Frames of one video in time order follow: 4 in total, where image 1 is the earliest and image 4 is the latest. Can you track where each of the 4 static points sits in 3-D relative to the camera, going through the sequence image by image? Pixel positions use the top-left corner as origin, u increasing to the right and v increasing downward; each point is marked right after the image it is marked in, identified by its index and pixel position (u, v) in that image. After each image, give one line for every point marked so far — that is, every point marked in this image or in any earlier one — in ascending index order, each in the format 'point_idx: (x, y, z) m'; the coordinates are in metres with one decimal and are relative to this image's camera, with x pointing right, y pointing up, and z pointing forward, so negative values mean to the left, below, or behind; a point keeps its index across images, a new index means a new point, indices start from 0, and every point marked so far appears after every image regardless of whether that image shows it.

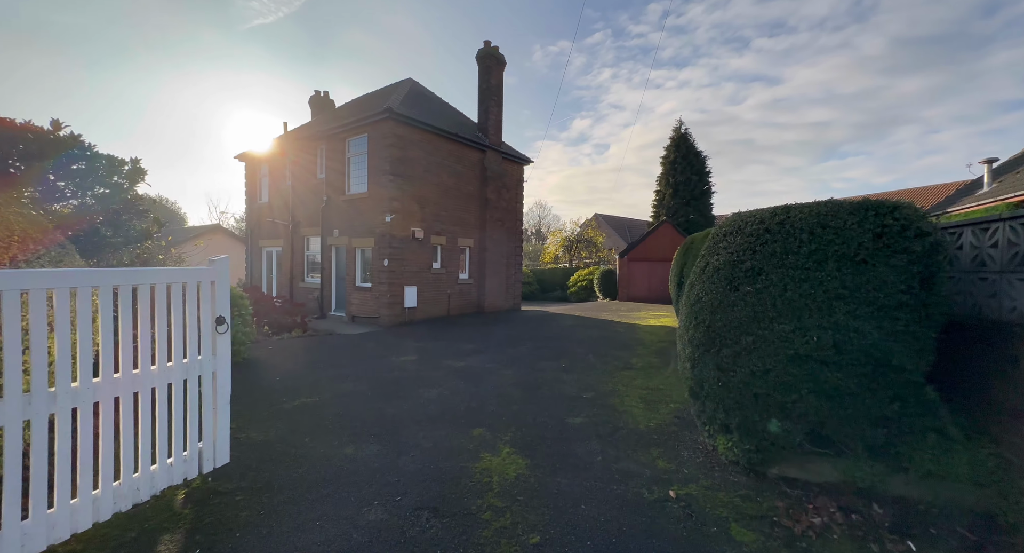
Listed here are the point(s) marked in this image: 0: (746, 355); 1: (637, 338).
0: (+1.7, -0.6, +3.0) m
1: (+3.0, -1.5, +10.1) m
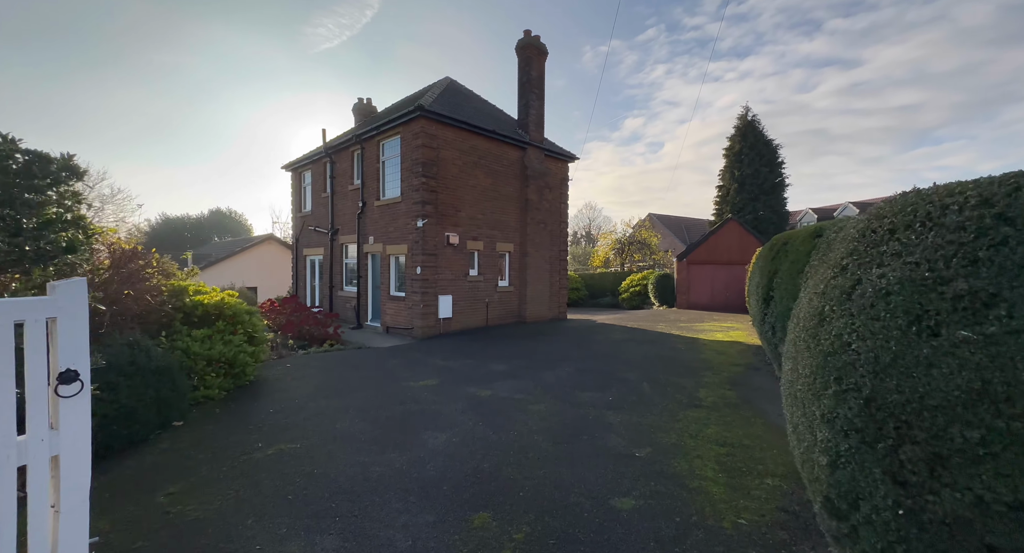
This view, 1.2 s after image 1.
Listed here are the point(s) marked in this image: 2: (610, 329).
0: (+1.6, -0.7, +1.5) m
1: (+3.9, -1.6, +8.4) m
2: (+3.1, -1.7, +13.3) m
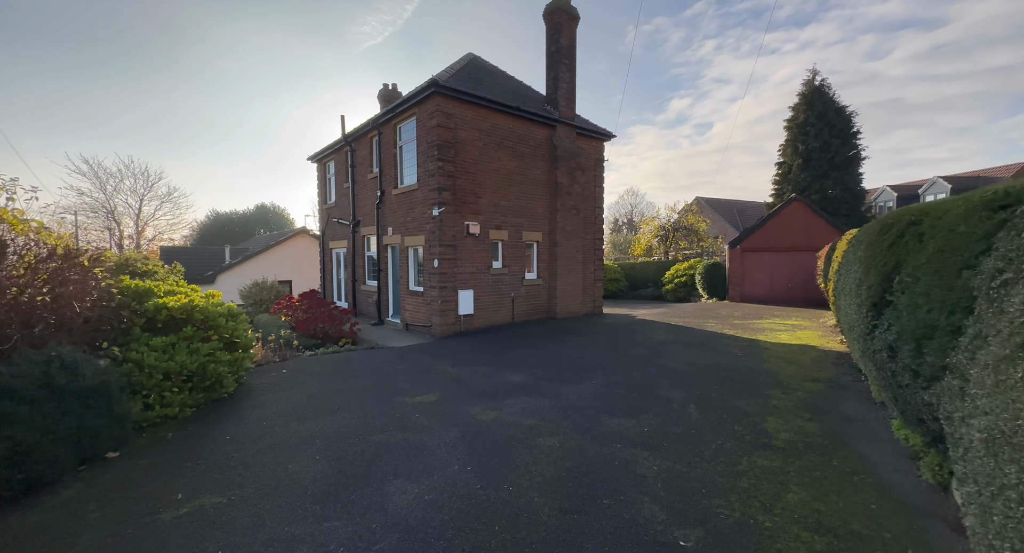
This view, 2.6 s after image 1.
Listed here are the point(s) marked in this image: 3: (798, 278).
0: (+1.2, -0.7, +0.1) m
1: (+4.2, -1.5, +6.8) m
2: (+3.9, -1.4, +11.7) m
3: (+11.5, -0.1, +16.8) m
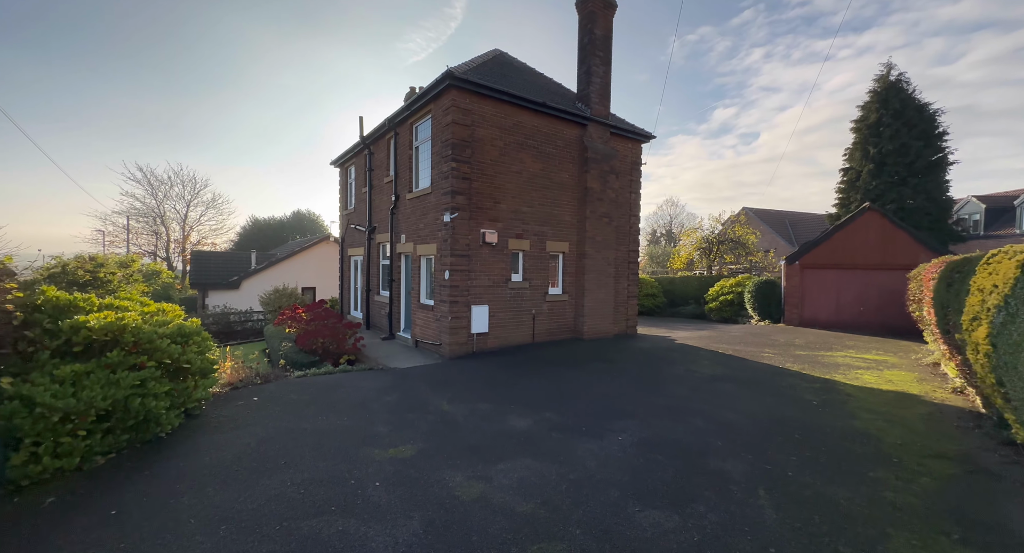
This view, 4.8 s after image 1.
0: (+0.8, -0.9, -1.4) m
1: (+4.2, -1.9, +5.1) m
2: (+4.4, -1.9, +9.9) m
3: (+12.4, -0.8, +14.4) m
